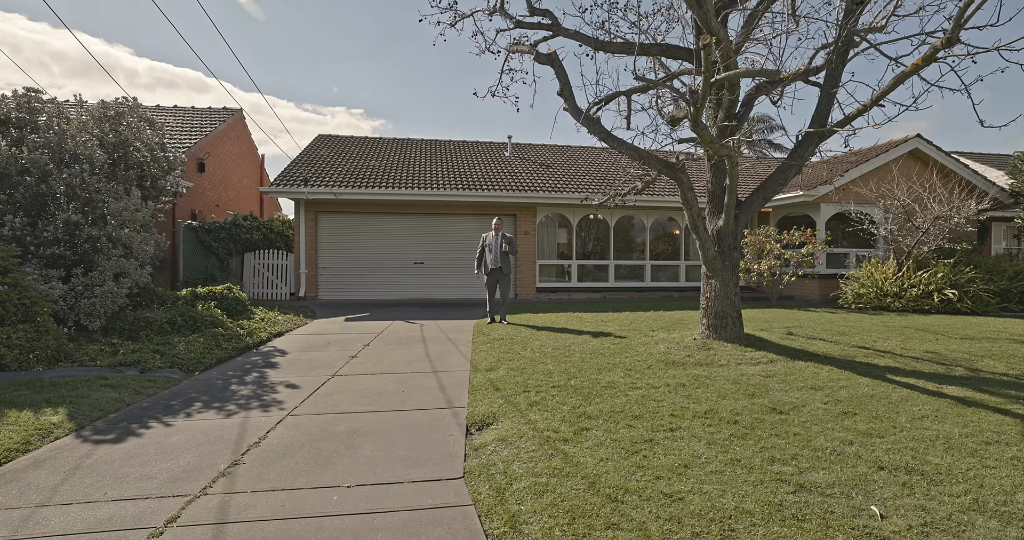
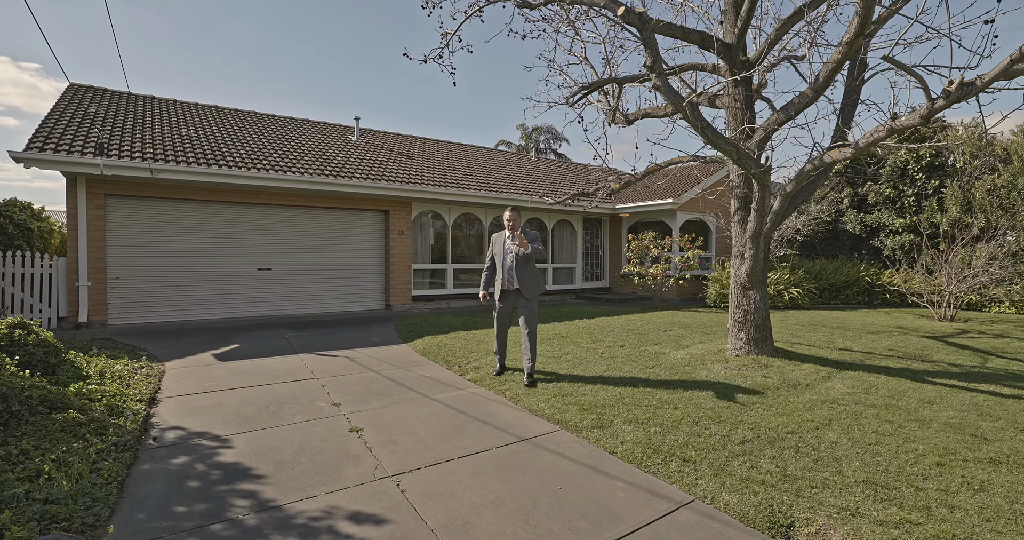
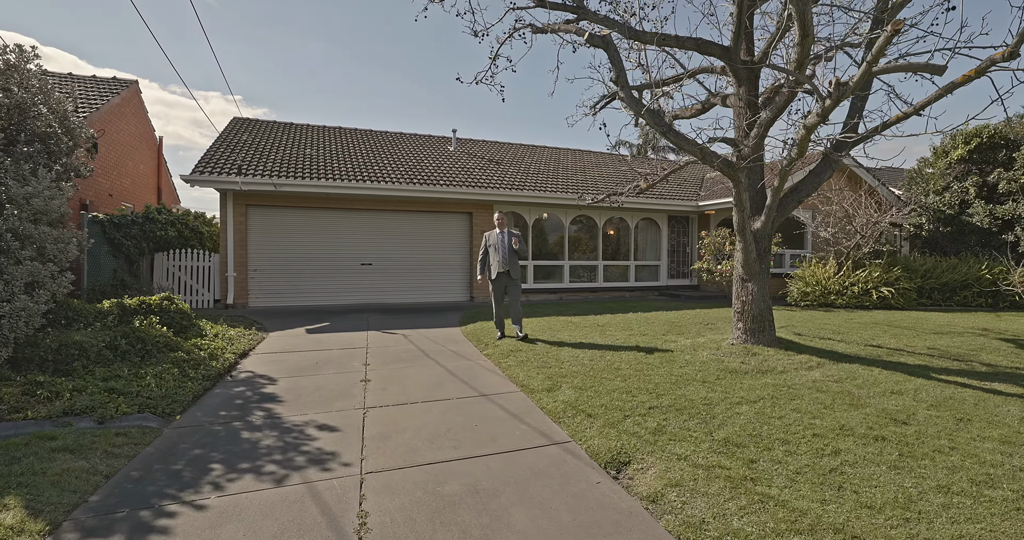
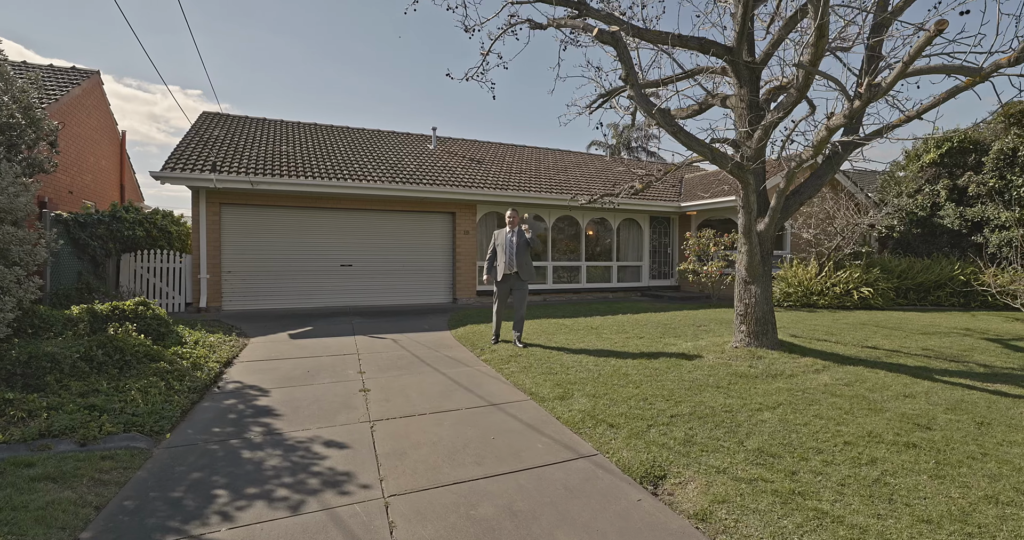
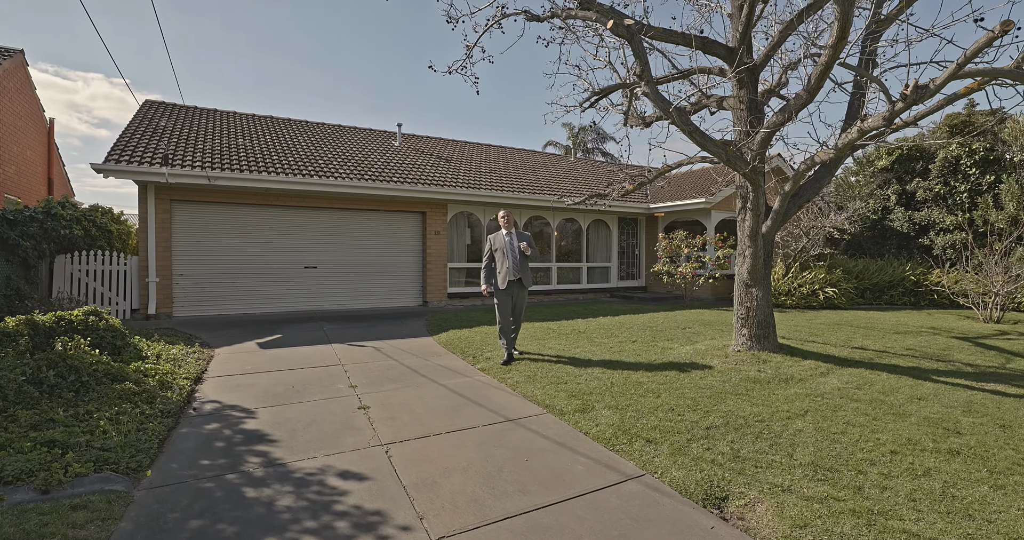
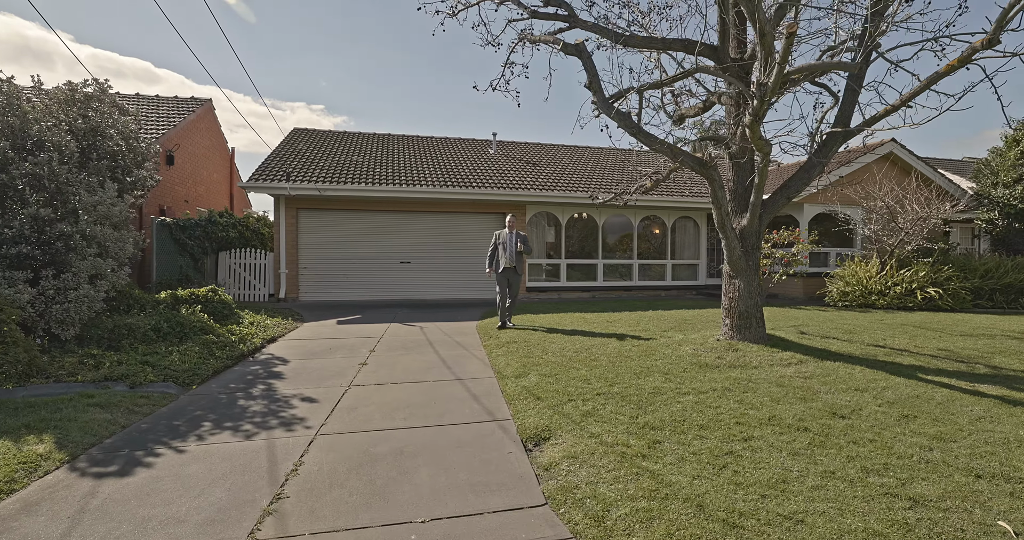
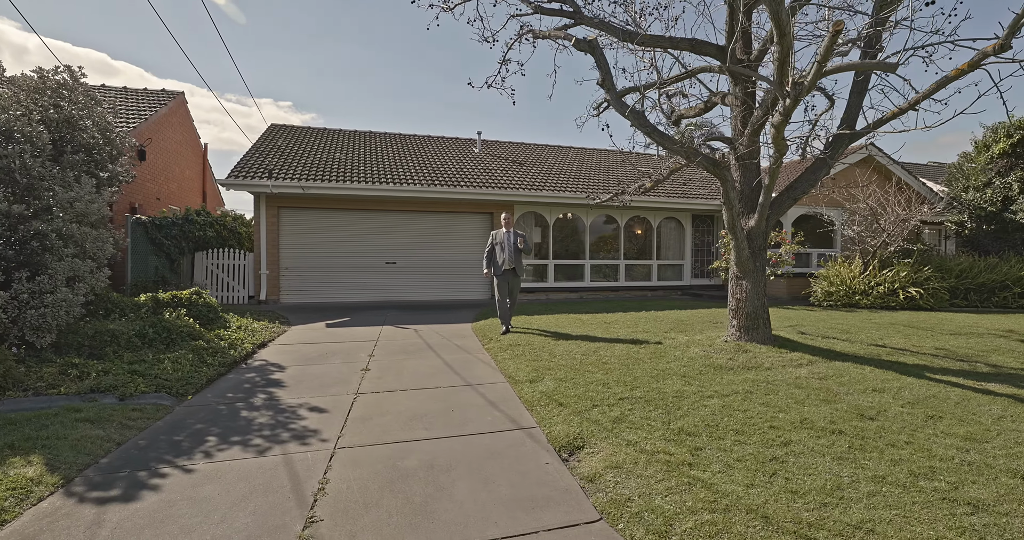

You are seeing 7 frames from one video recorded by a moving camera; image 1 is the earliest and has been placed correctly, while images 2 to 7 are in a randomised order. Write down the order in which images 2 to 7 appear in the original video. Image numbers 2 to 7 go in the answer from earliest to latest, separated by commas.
6, 7, 3, 4, 5, 2
